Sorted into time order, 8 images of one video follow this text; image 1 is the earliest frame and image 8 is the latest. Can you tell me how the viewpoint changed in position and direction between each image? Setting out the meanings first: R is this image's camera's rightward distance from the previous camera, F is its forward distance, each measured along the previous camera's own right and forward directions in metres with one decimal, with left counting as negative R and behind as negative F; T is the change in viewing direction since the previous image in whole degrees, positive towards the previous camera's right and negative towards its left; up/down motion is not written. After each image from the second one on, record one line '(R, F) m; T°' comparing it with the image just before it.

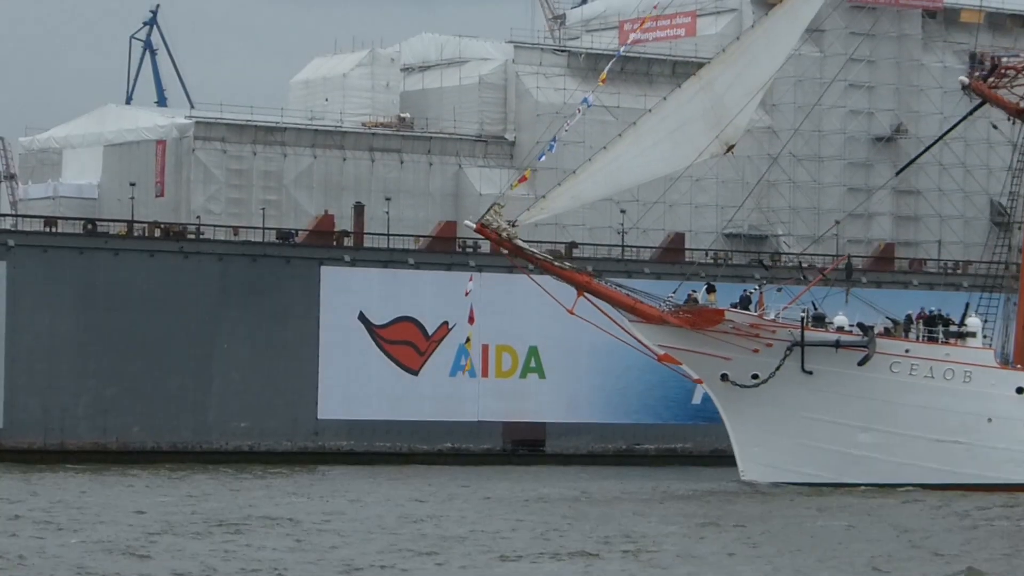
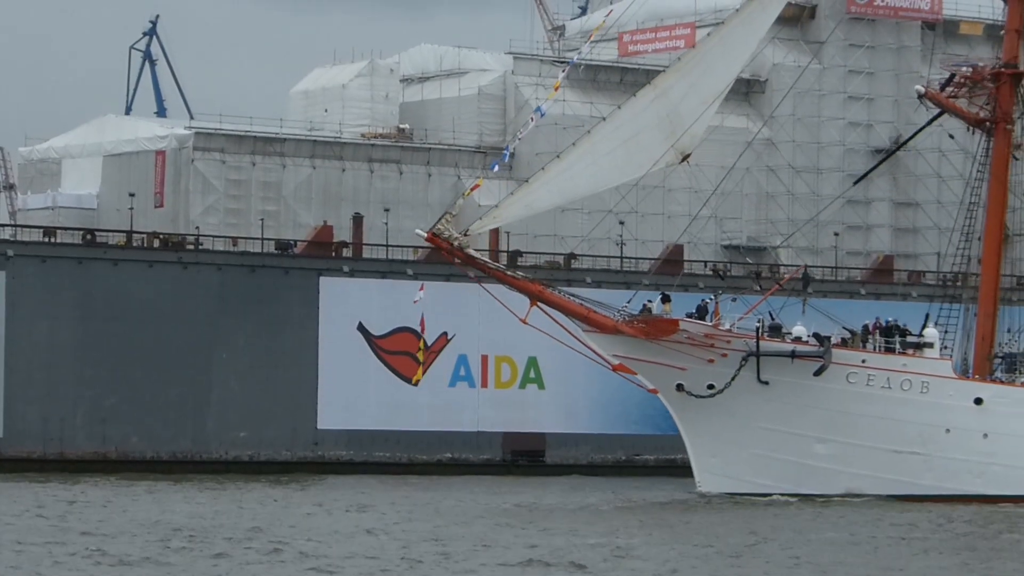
(0.0, 0.0) m; 0°
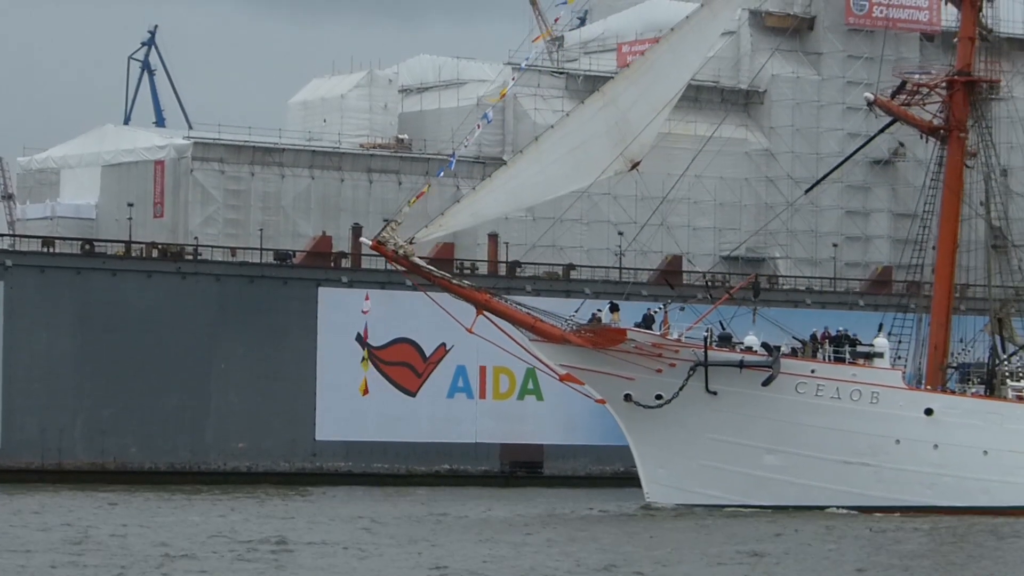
(0.0, 0.0) m; 0°
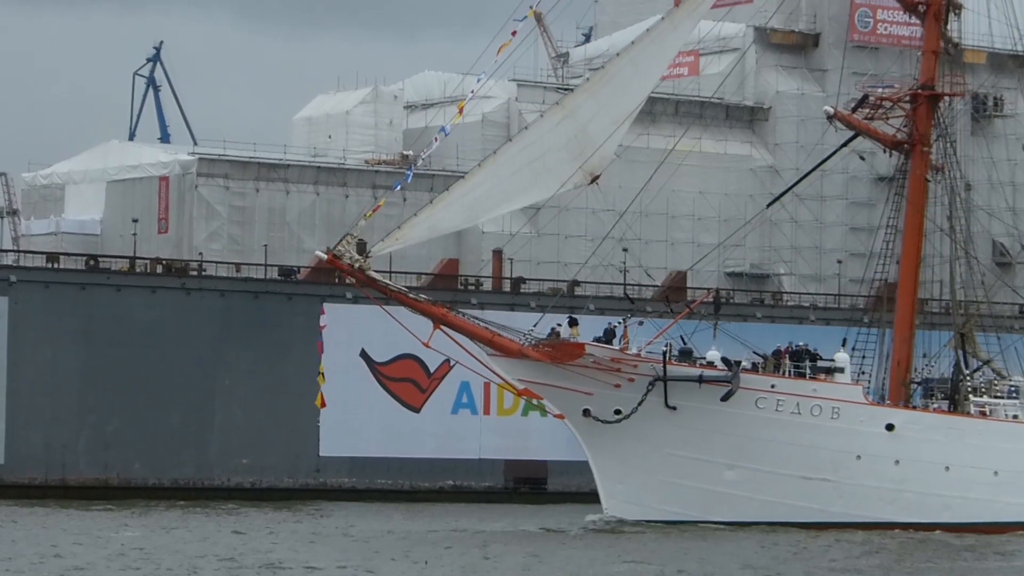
(0.0, 0.0) m; 0°
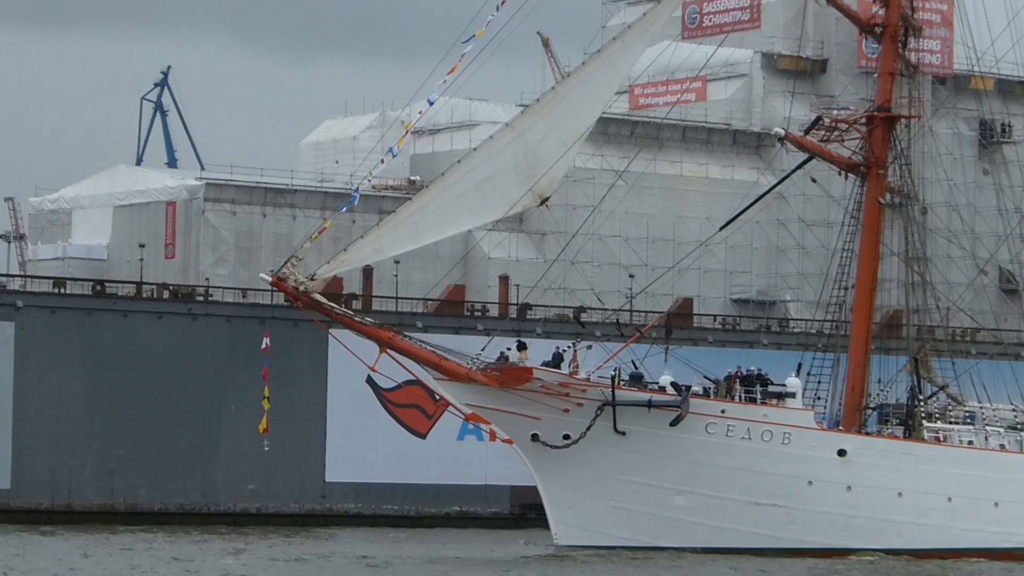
(0.0, +0.1) m; 0°
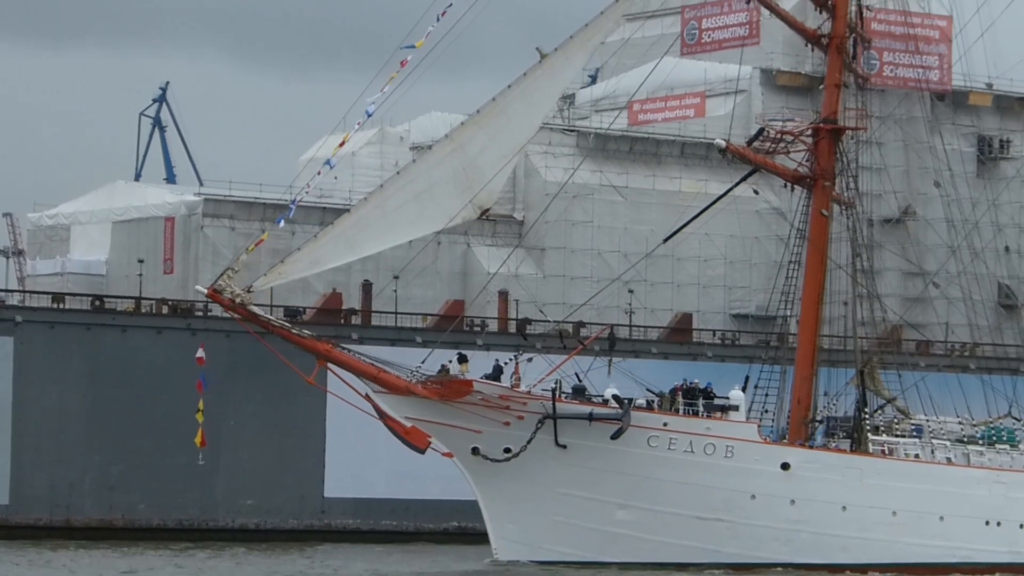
(+0.4, 0.0) m; -1°
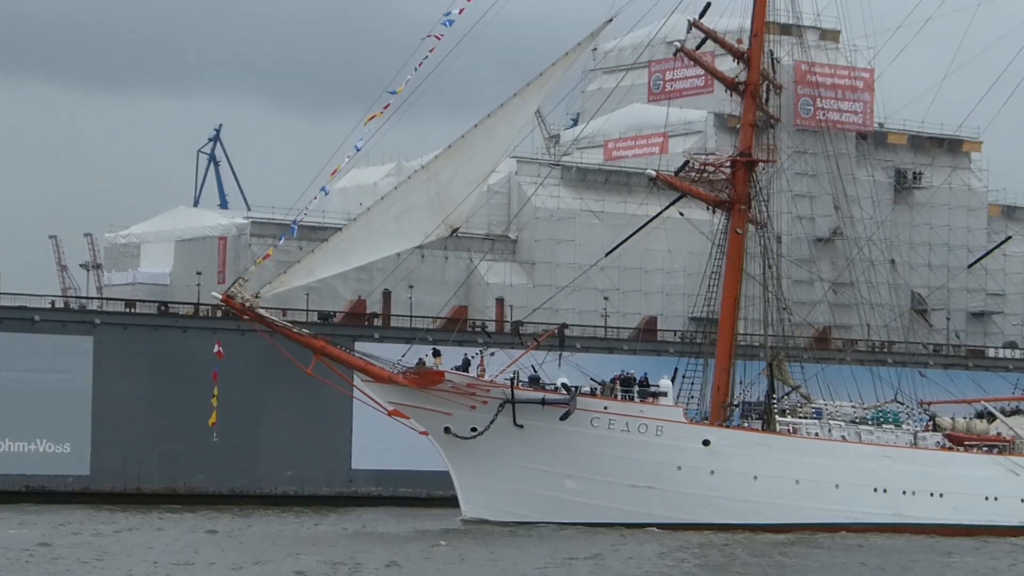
(+0.5, -7.9) m; -1°
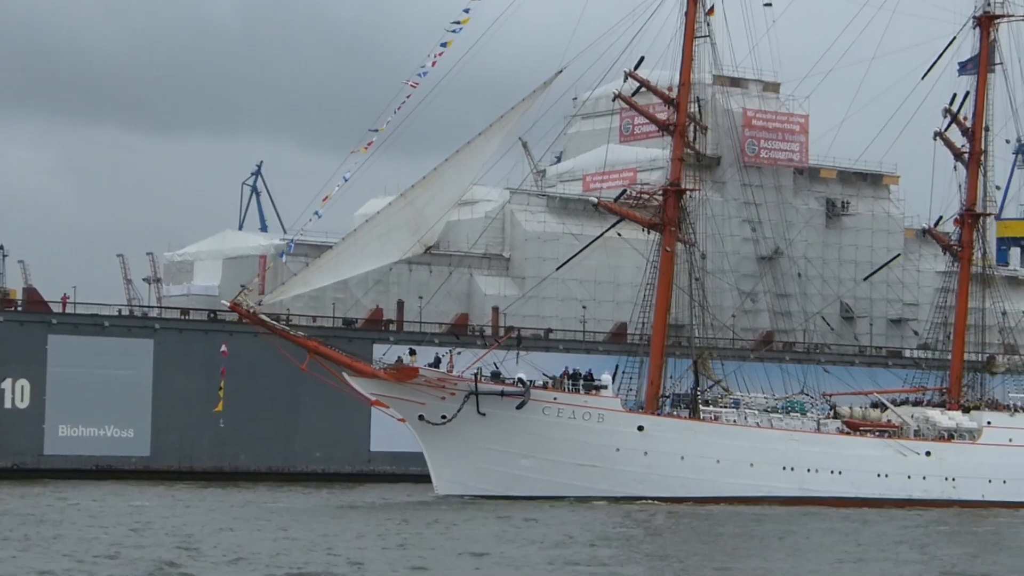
(+1.2, -8.9) m; -1°
